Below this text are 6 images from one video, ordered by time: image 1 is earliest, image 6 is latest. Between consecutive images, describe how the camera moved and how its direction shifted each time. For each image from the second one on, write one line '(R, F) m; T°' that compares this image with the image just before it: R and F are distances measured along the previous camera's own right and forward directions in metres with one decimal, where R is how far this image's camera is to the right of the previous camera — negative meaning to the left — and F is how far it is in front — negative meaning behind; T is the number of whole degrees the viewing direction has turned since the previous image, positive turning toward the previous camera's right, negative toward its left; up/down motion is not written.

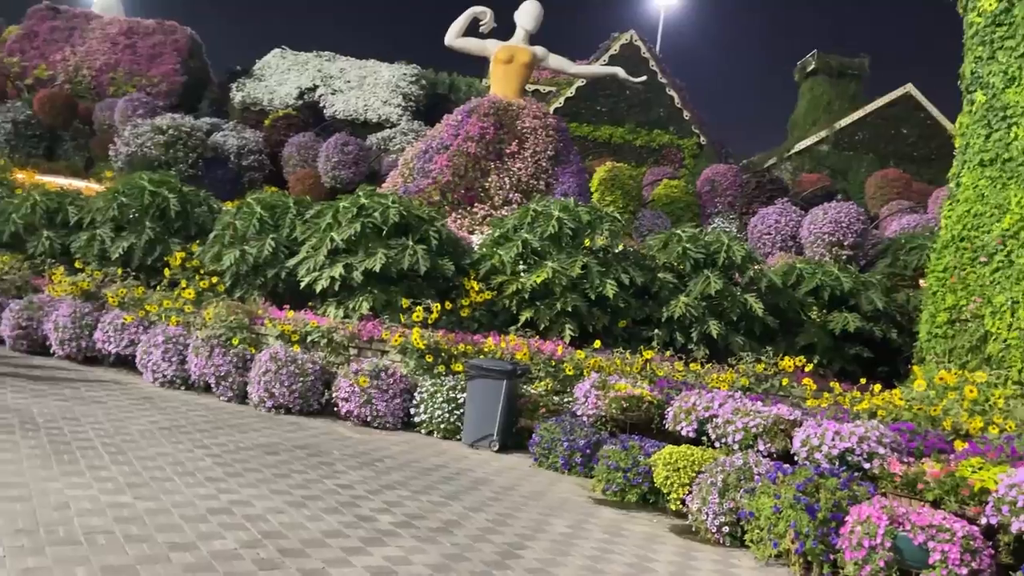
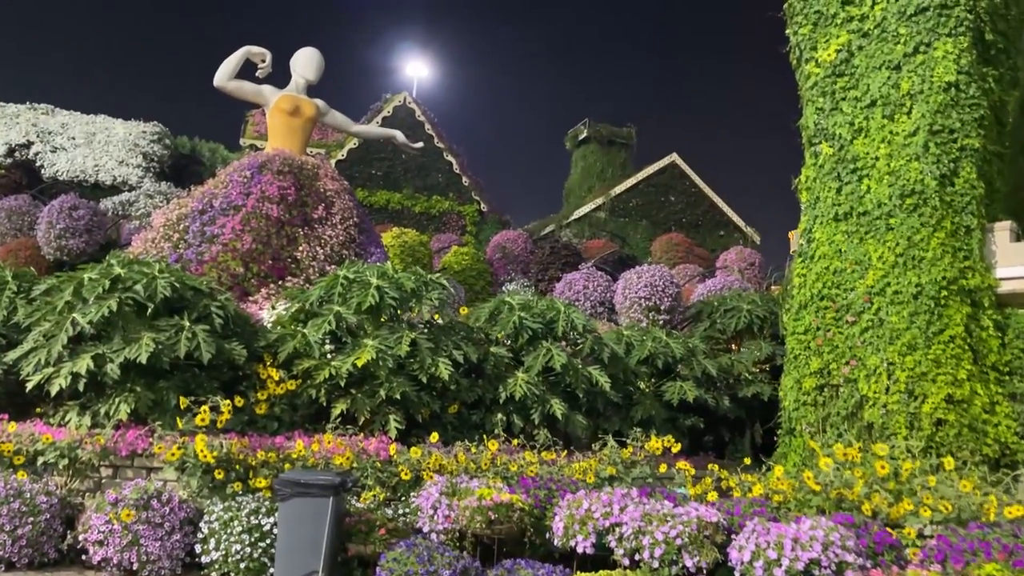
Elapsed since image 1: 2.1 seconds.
(-0.4, +1.1) m; +17°
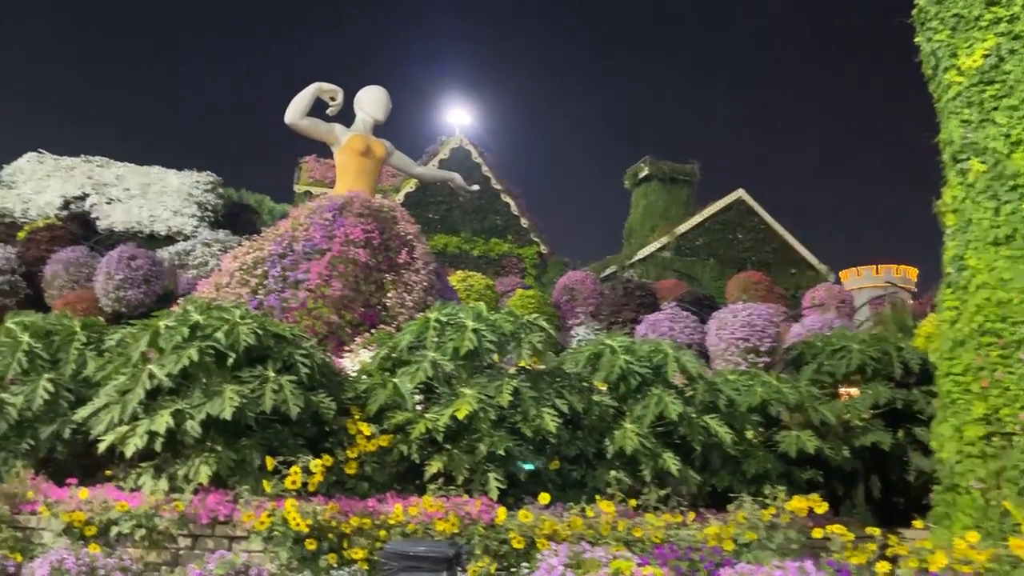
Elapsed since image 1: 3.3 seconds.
(-0.5, +0.5) m; -2°
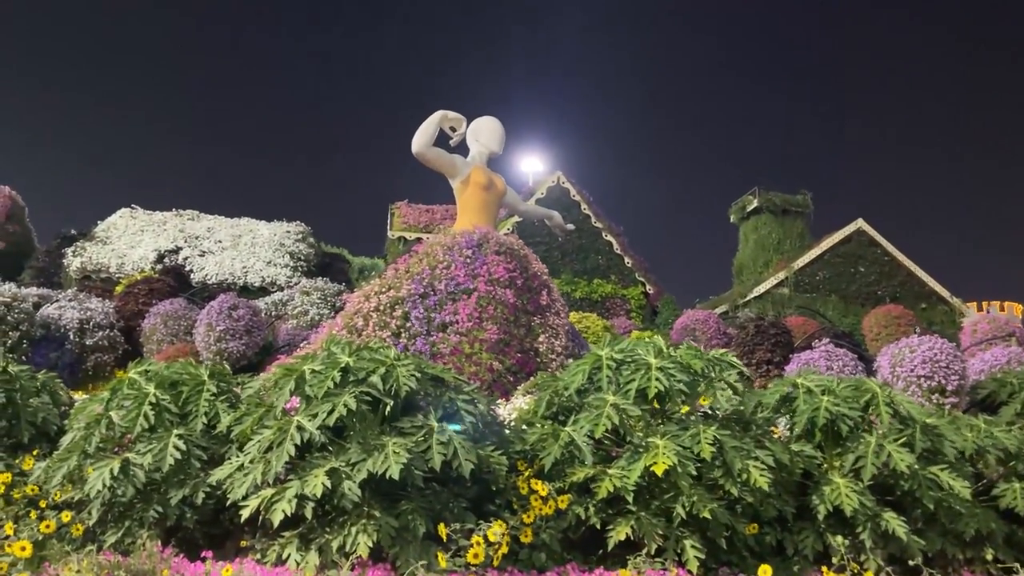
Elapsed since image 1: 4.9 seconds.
(-0.7, +0.7) m; -4°
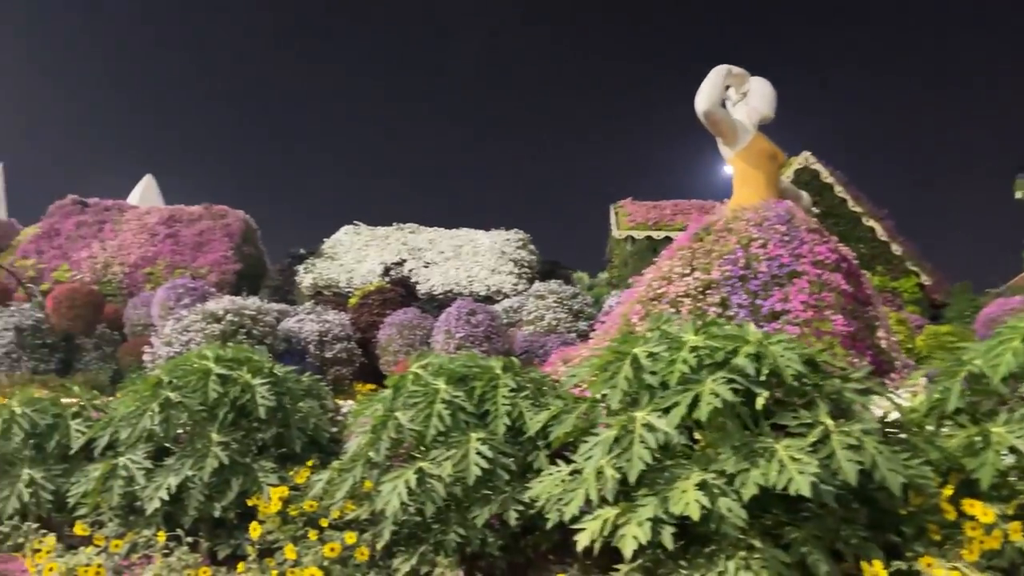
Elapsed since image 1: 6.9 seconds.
(-0.8, +0.9) m; -13°
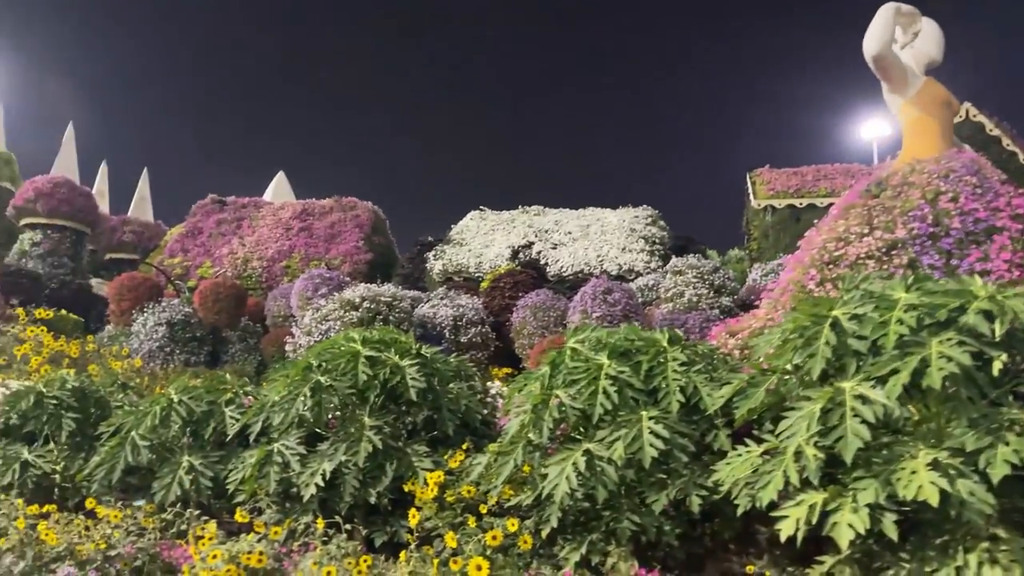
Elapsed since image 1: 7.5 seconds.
(-0.2, +0.3) m; -8°
